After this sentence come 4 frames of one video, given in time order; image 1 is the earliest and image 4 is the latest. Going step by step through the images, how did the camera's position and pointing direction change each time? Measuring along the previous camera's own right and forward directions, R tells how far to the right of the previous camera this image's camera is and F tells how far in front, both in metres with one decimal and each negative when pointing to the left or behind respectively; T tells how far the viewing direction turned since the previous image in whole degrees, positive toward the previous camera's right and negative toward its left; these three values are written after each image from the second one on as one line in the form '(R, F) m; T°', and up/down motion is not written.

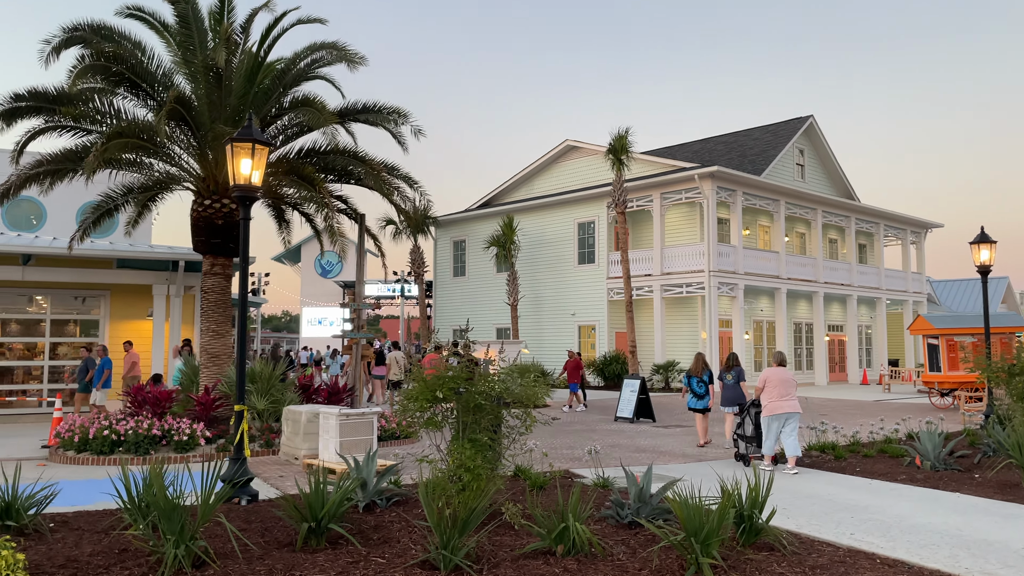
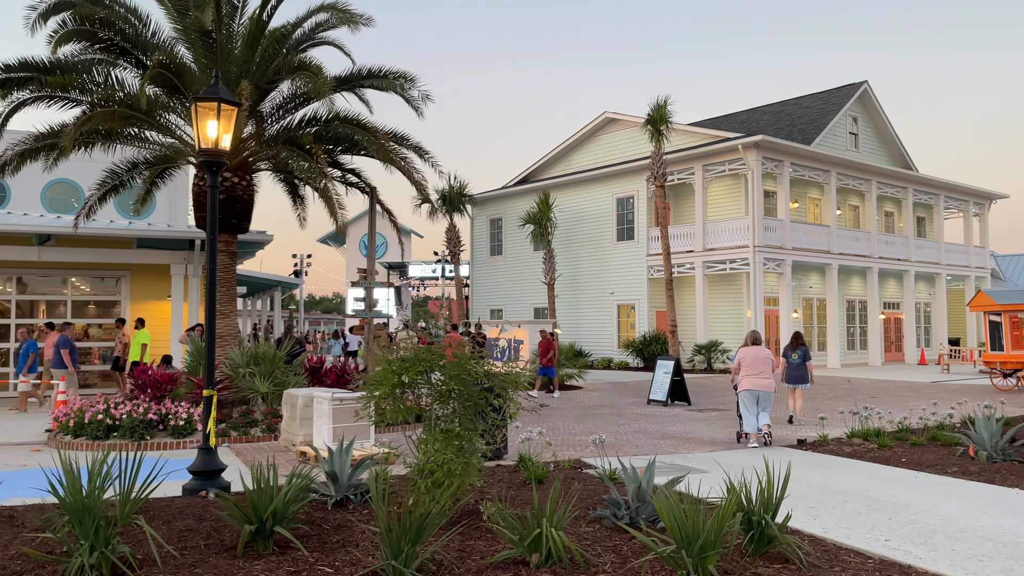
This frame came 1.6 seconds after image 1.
(+0.5, +0.9) m; -4°
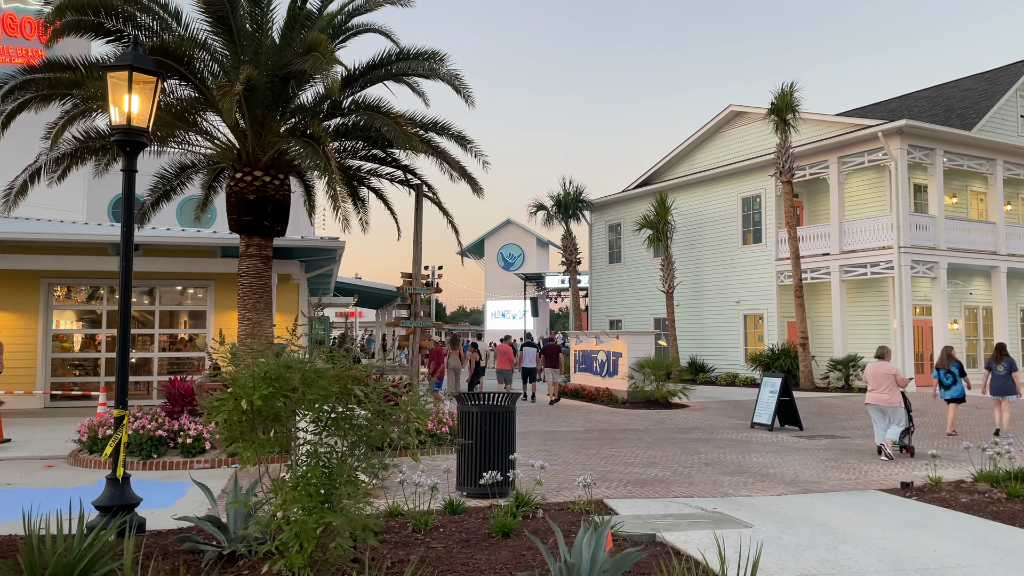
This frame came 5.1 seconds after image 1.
(+1.4, +1.8) m; -11°
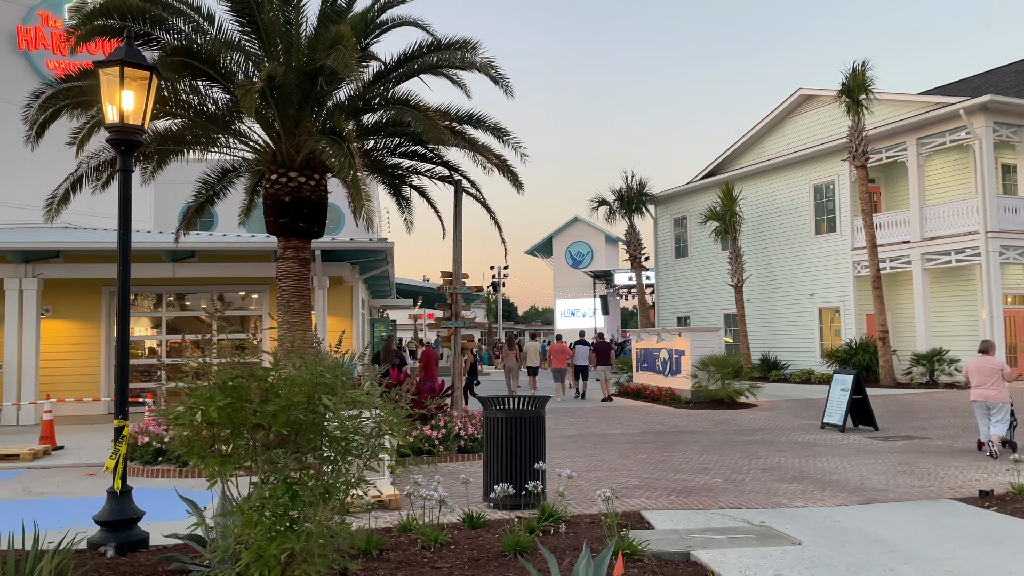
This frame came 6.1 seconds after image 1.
(+0.4, +0.5) m; -5°
